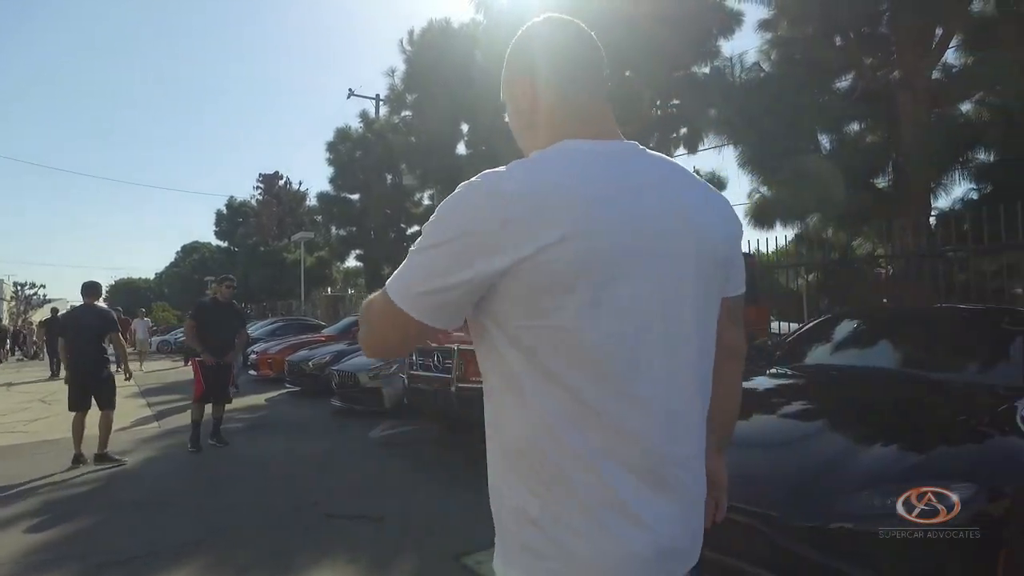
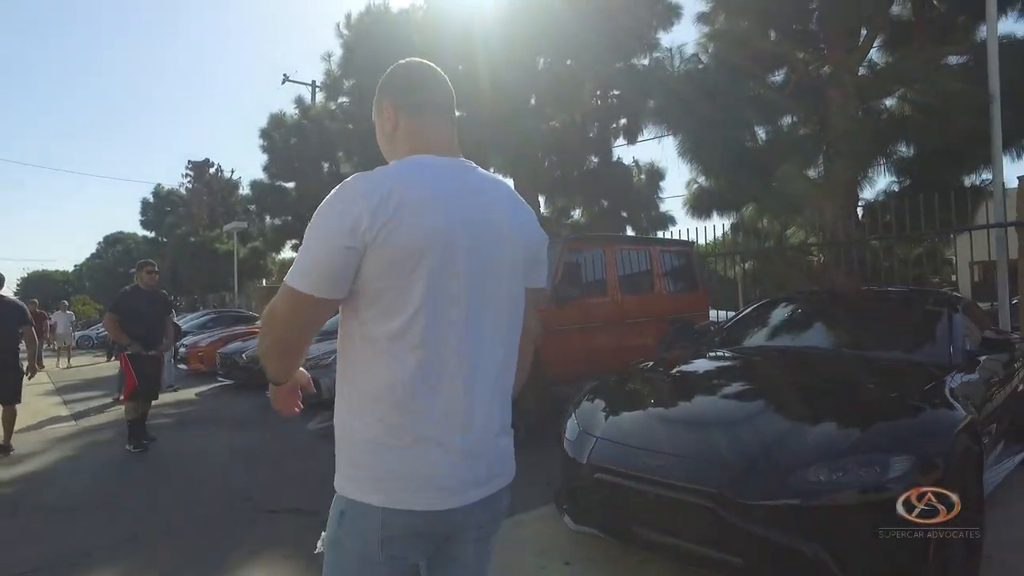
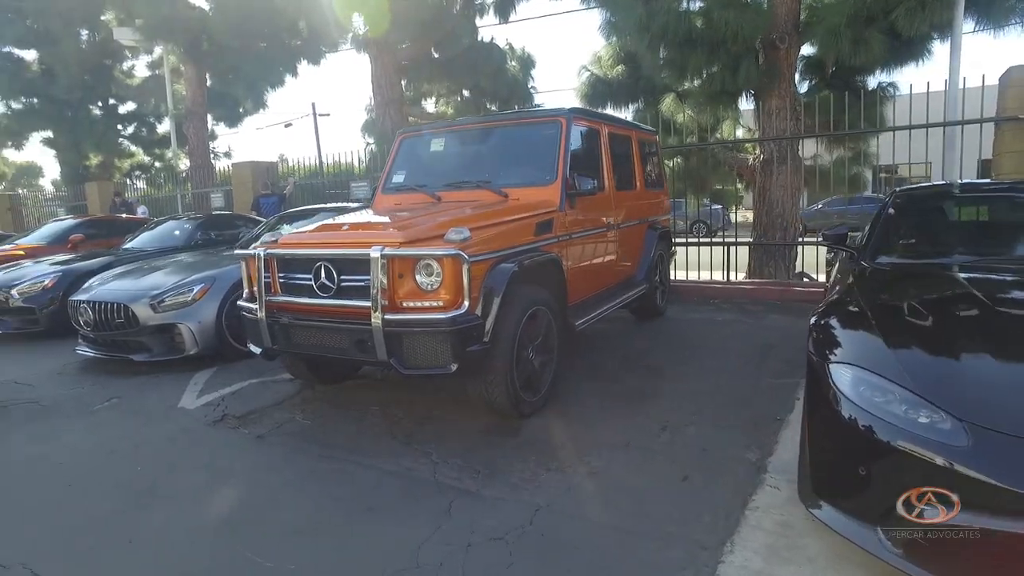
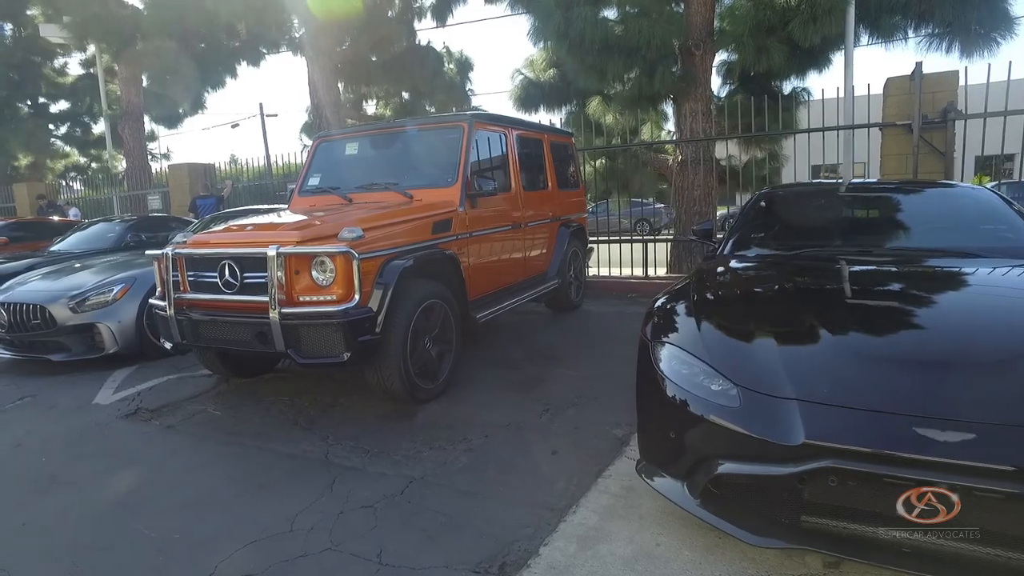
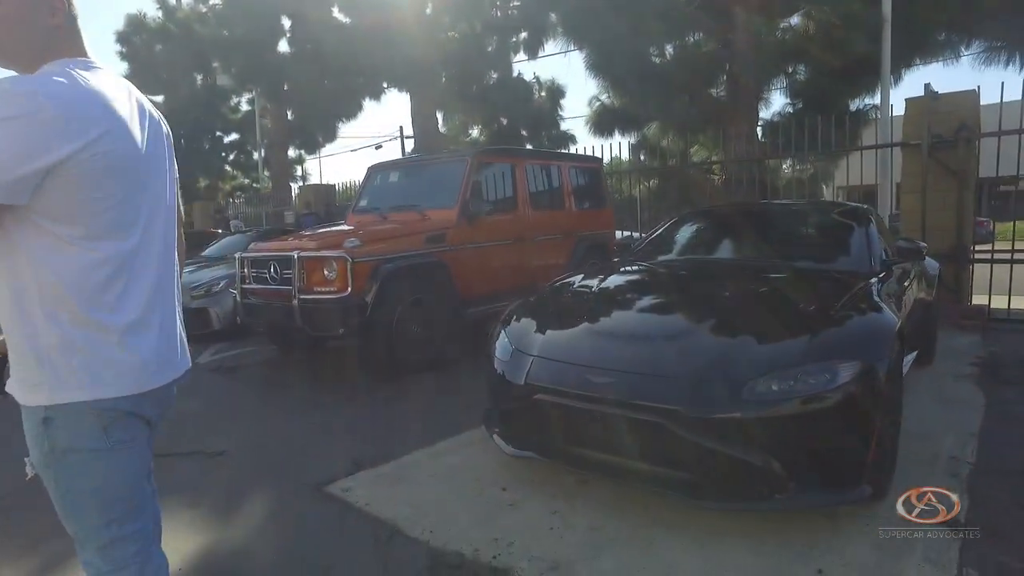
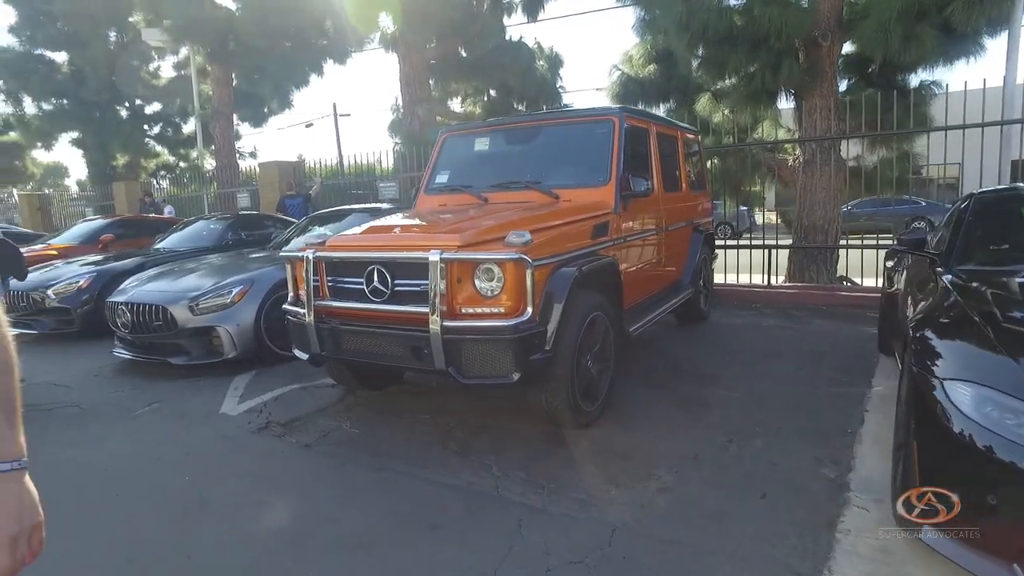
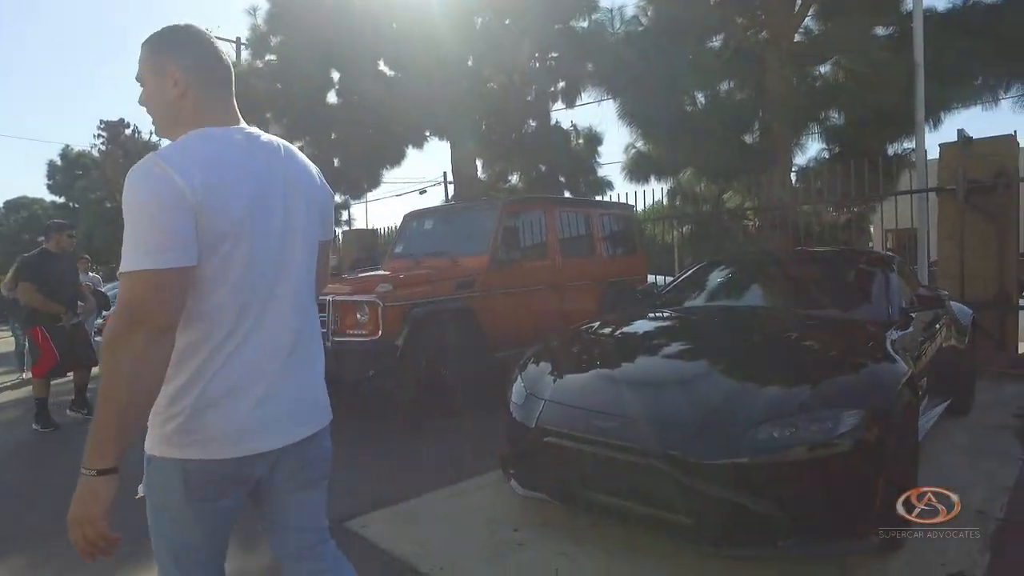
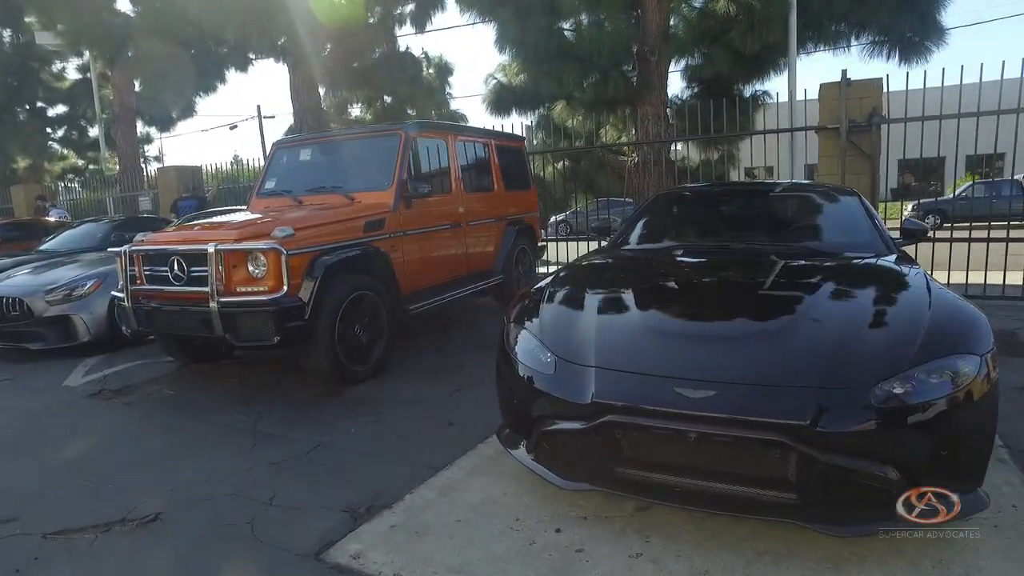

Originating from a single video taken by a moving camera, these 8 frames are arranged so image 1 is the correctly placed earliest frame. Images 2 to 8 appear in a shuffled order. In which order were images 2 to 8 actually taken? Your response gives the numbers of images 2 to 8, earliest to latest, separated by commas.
2, 7, 5, 8, 4, 3, 6
